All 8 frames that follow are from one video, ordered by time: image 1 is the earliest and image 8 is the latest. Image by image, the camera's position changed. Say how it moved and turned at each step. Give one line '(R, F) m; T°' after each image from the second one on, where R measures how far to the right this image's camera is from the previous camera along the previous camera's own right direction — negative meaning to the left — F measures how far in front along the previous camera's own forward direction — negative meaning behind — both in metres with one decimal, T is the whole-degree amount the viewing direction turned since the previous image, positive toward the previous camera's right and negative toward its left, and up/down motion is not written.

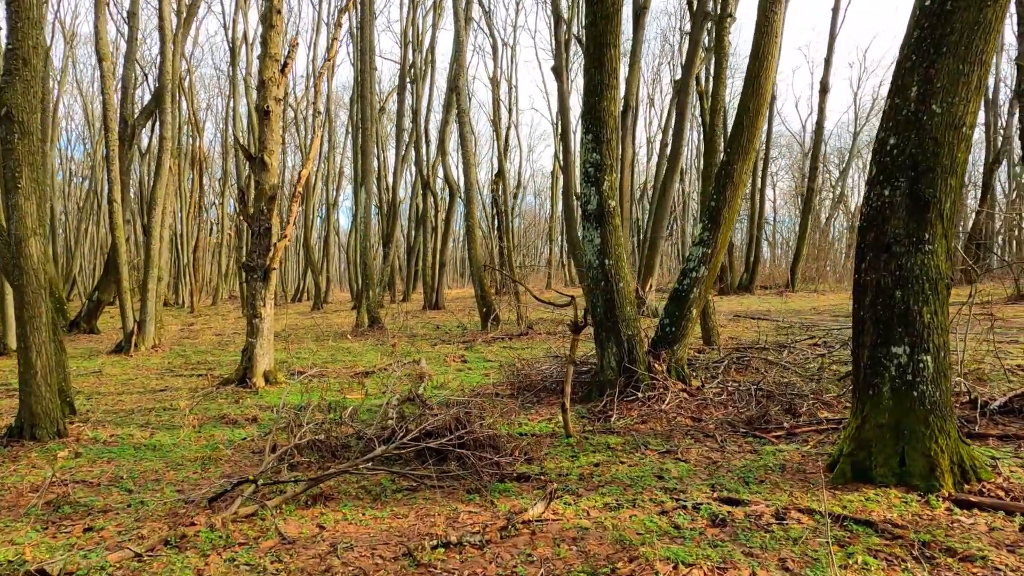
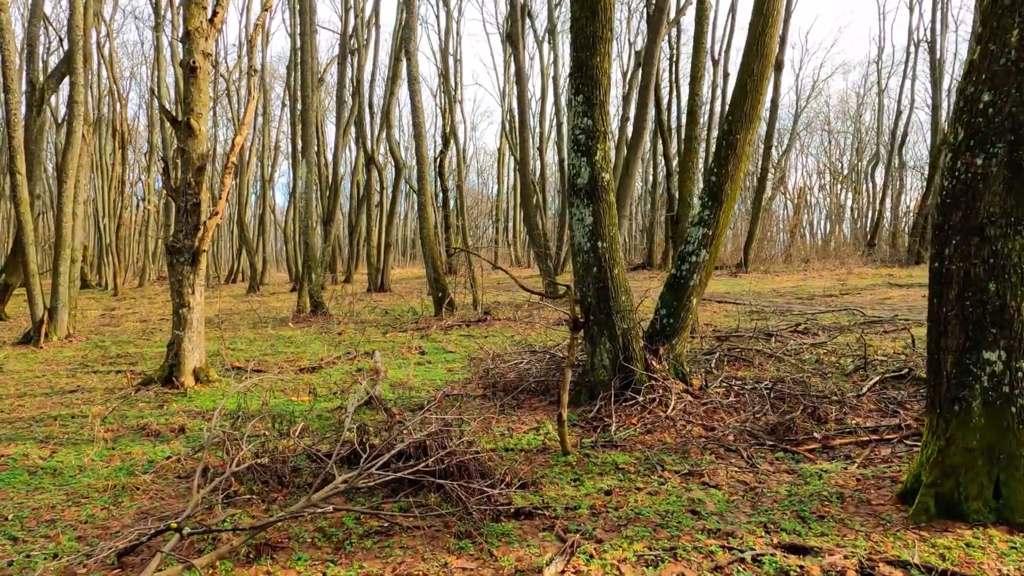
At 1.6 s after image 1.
(-0.2, +0.8) m; +5°
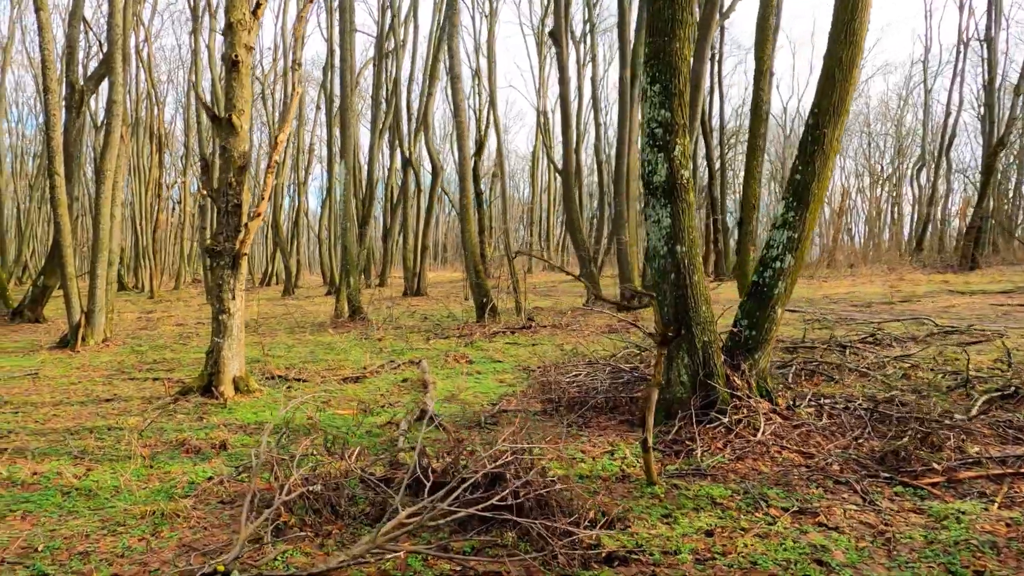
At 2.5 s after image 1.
(-0.2, +0.4) m; -2°
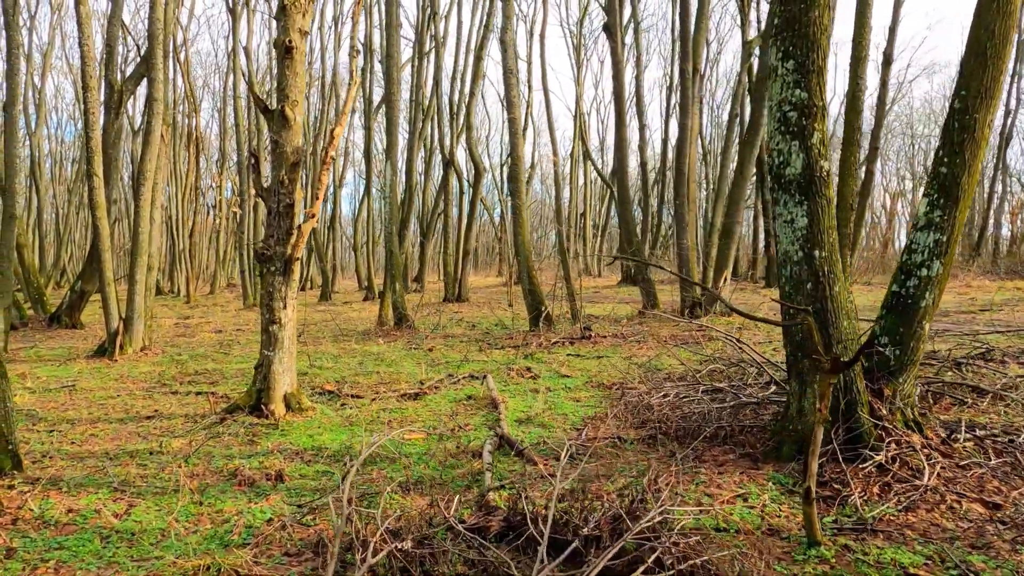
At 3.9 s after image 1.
(-0.4, +0.6) m; -2°
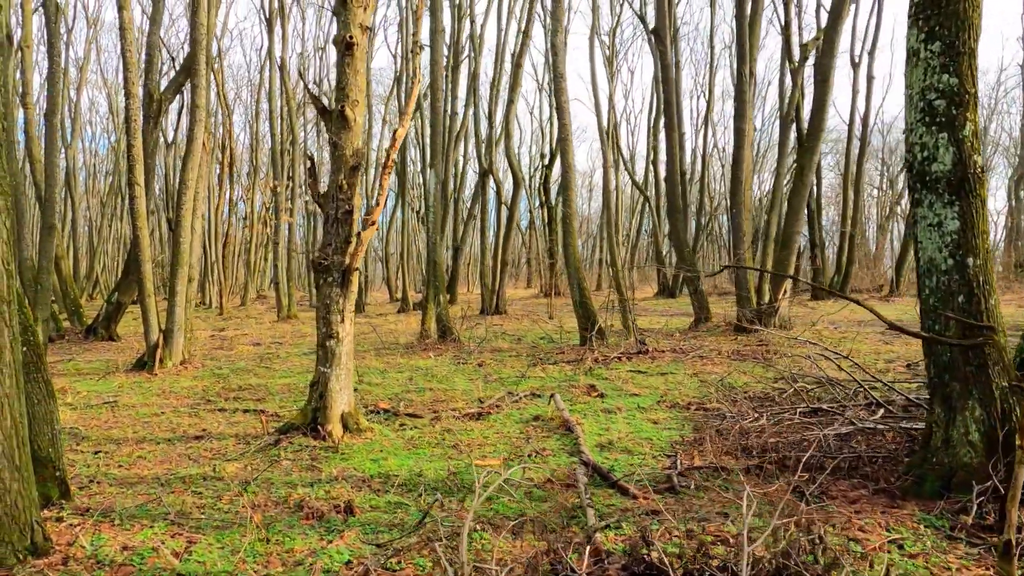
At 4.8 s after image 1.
(-0.3, +0.4) m; -2°
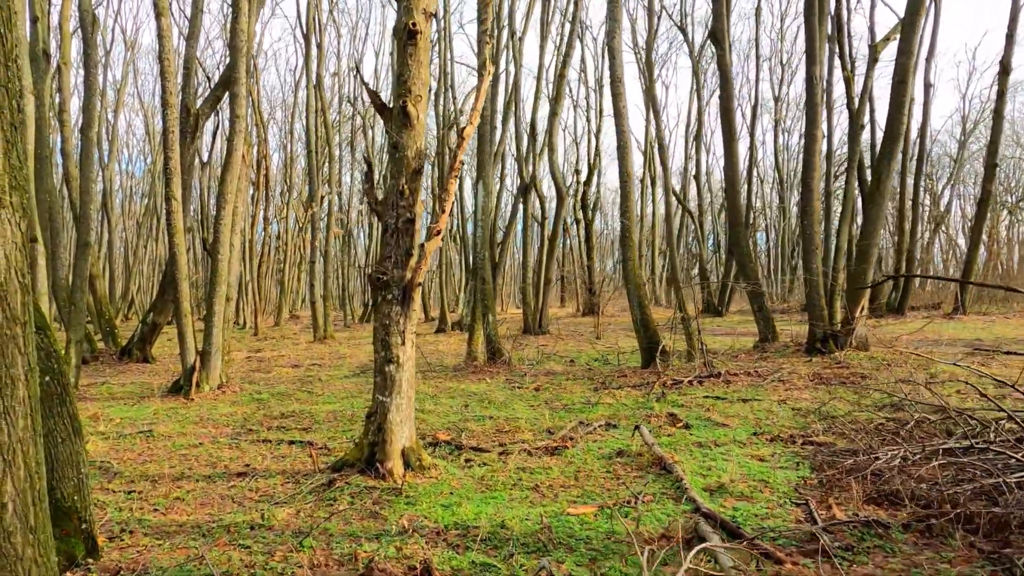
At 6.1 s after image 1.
(-0.3, +0.6) m; -2°
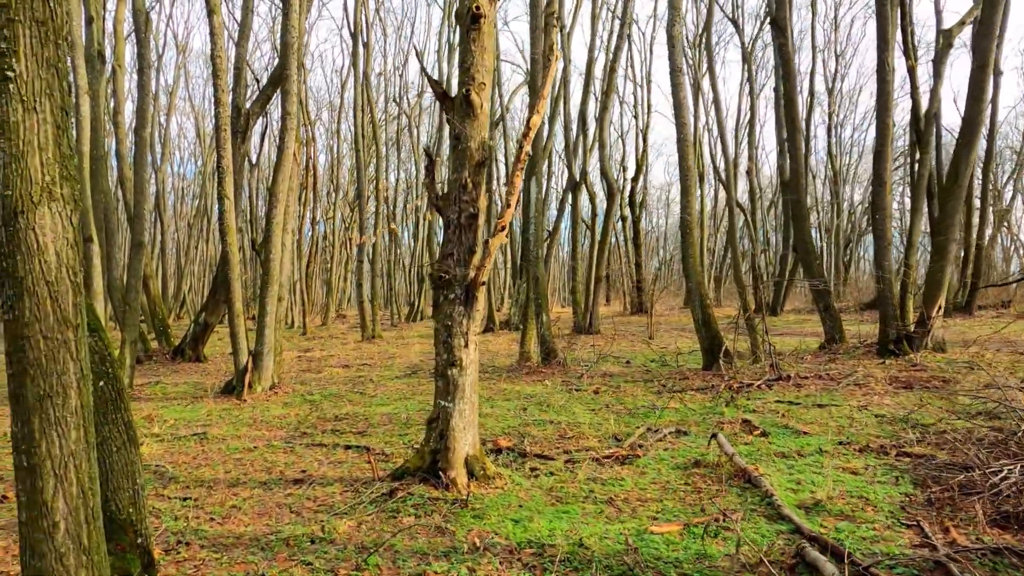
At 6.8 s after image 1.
(-0.2, +0.3) m; -3°
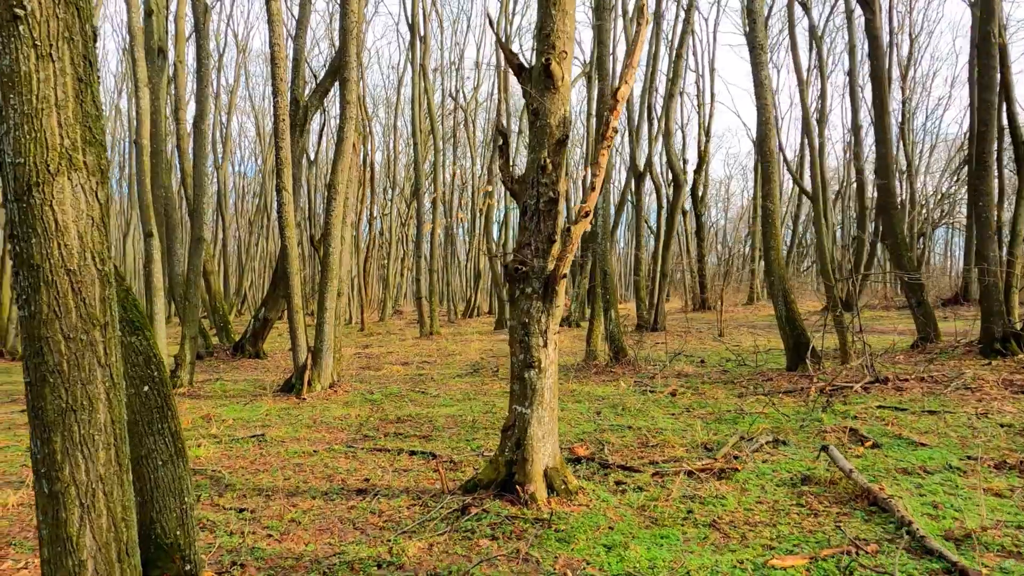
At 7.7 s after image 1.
(-0.2, +0.4) m; -4°
